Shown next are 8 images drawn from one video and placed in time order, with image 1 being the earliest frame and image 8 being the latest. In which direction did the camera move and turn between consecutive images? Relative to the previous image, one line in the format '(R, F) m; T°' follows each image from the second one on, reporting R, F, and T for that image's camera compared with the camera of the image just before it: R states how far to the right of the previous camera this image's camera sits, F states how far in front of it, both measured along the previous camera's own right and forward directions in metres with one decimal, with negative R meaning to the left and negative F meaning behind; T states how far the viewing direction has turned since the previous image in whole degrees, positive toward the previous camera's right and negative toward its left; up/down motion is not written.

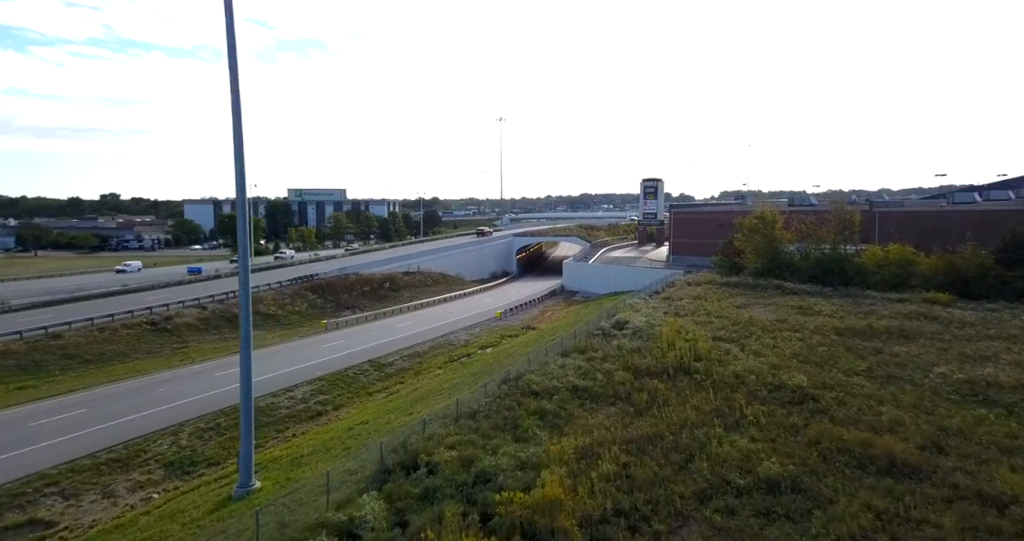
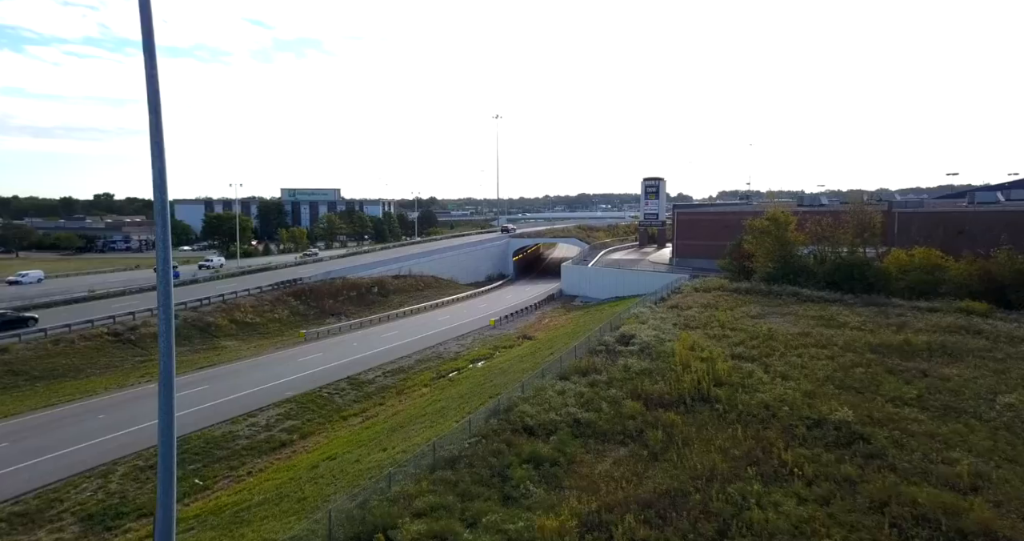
(+0.1, +1.9) m; 0°
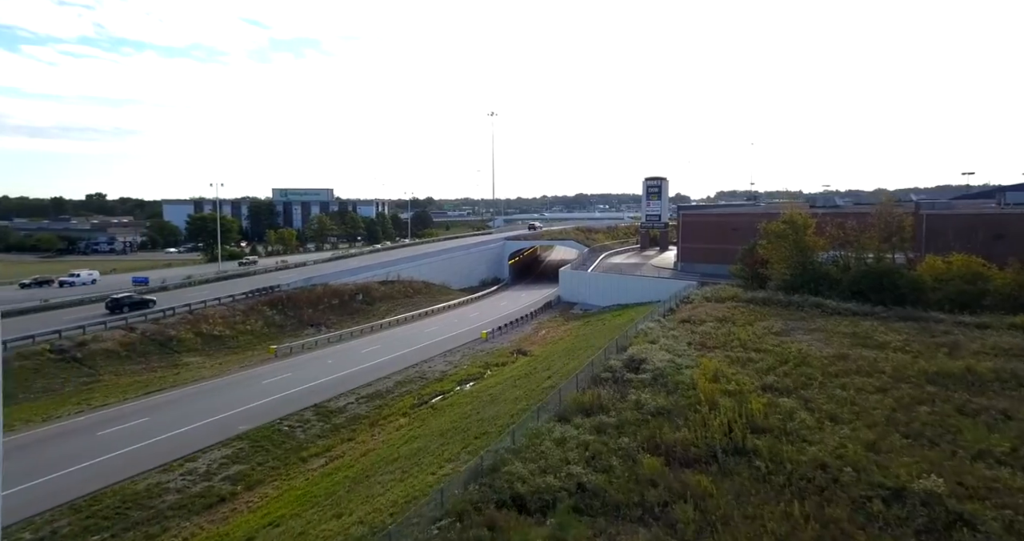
(+0.2, +2.4) m; 0°
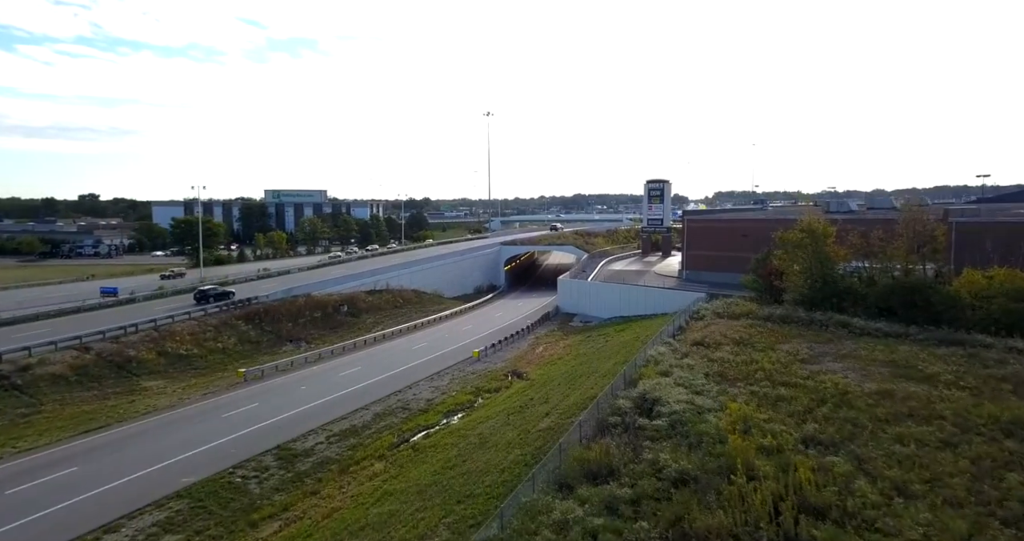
(+0.1, +2.1) m; 0°
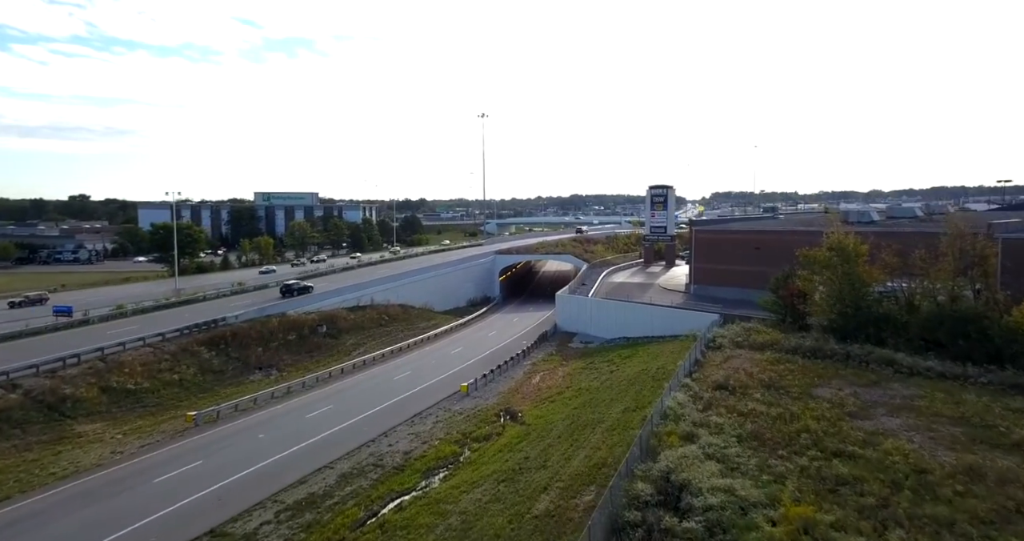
(+0.1, +2.7) m; 0°
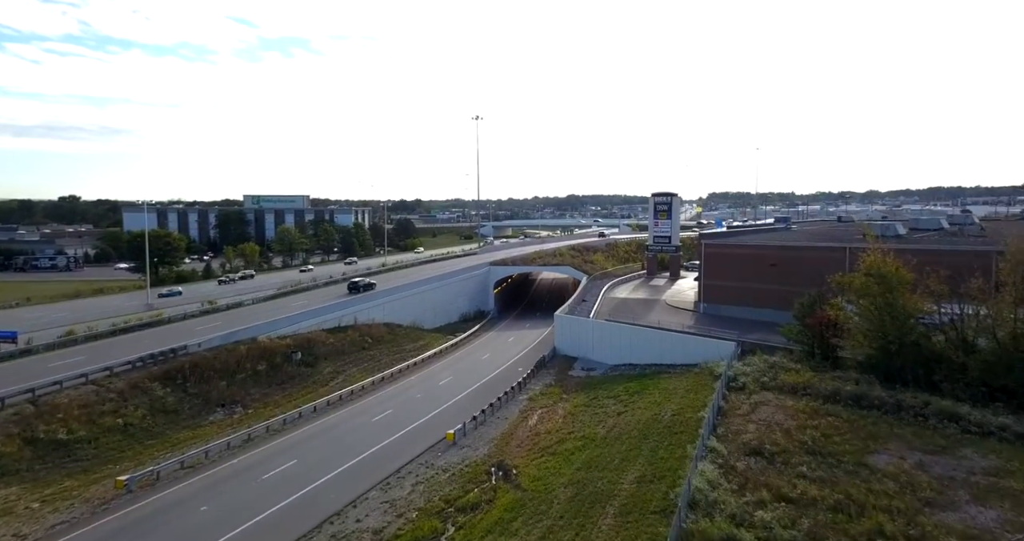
(+0.1, +2.7) m; 0°
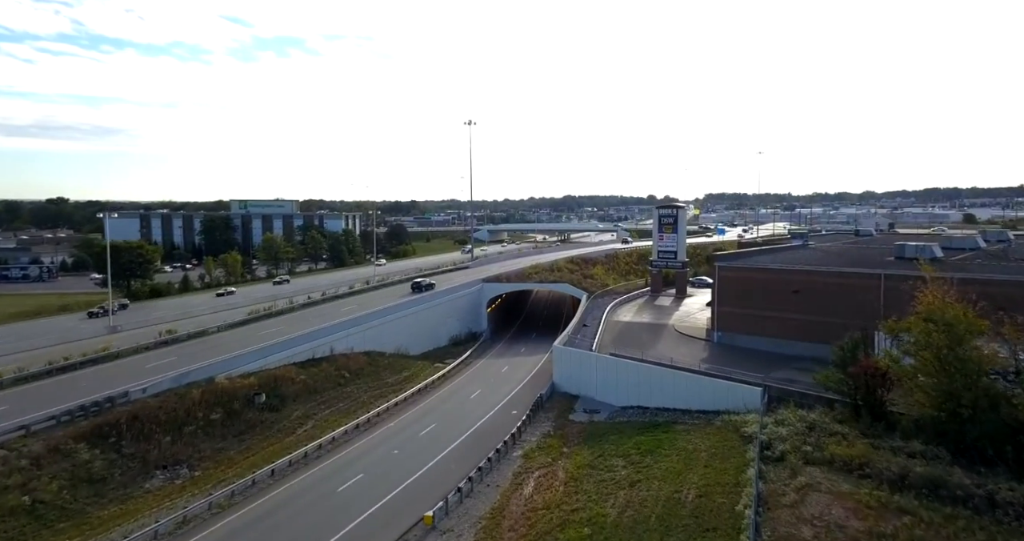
(+0.1, +3.2) m; 0°
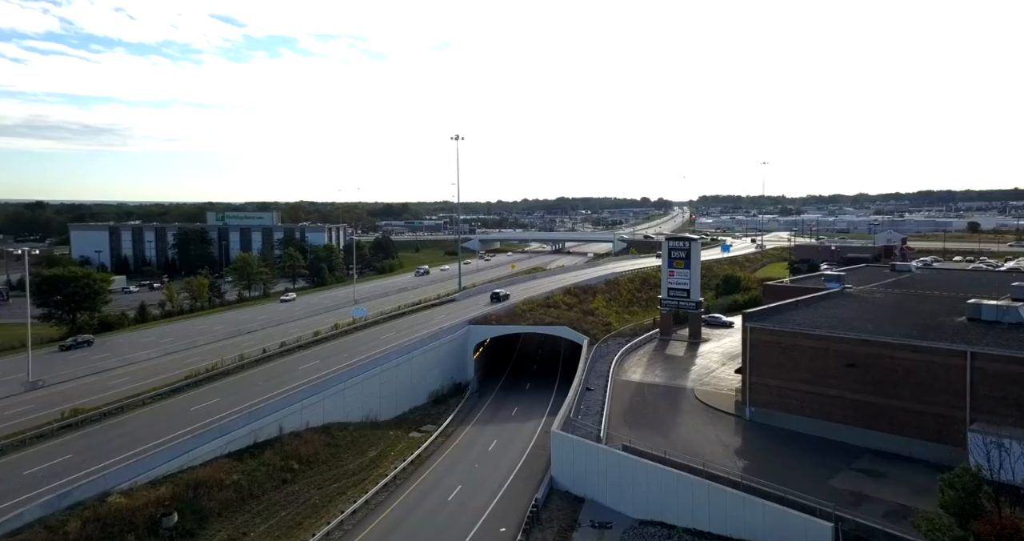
(+0.2, +5.3) m; +1°
